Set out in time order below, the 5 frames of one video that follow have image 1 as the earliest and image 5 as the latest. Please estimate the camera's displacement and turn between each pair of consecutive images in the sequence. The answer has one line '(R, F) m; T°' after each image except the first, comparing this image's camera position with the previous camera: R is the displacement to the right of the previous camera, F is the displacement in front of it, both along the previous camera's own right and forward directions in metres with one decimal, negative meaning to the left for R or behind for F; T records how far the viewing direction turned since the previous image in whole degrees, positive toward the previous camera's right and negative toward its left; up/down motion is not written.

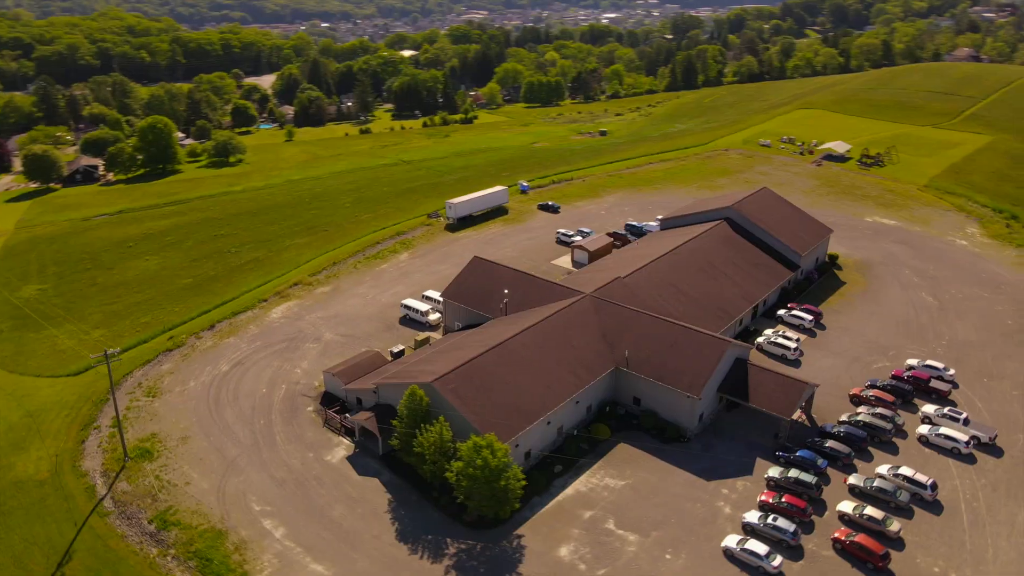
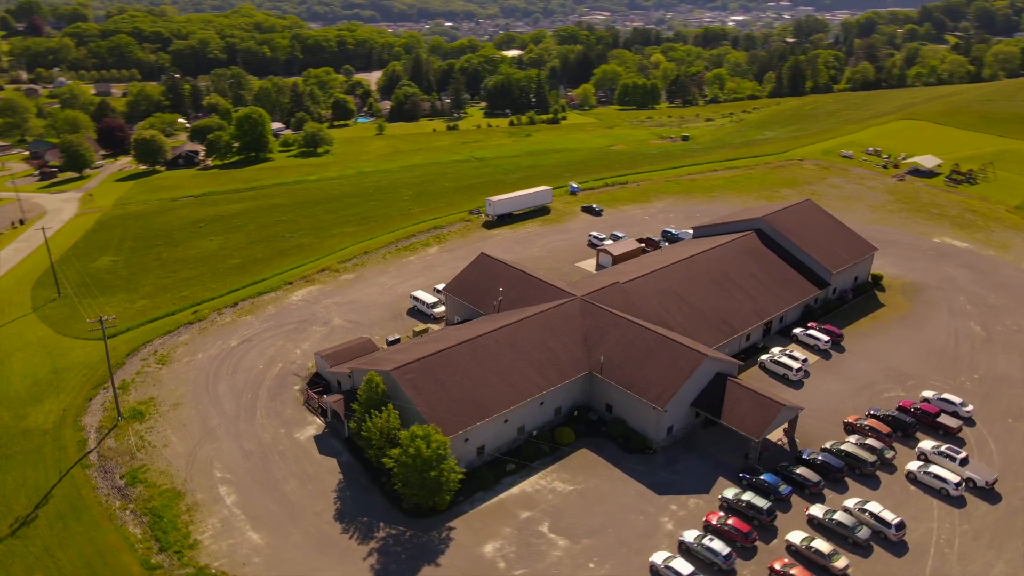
(+11.0, +0.4) m; -8°
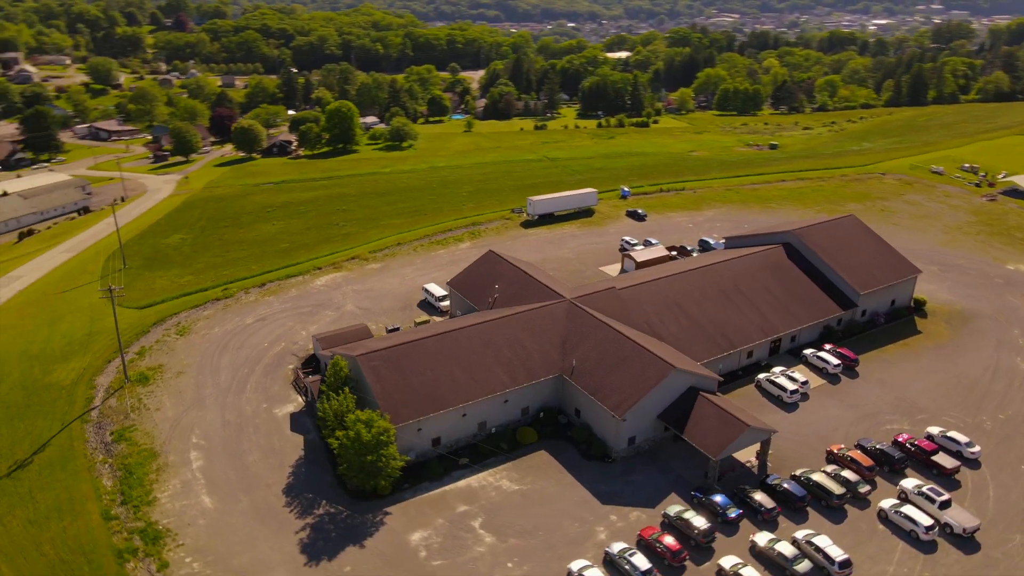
(+11.2, +0.5) m; -8°
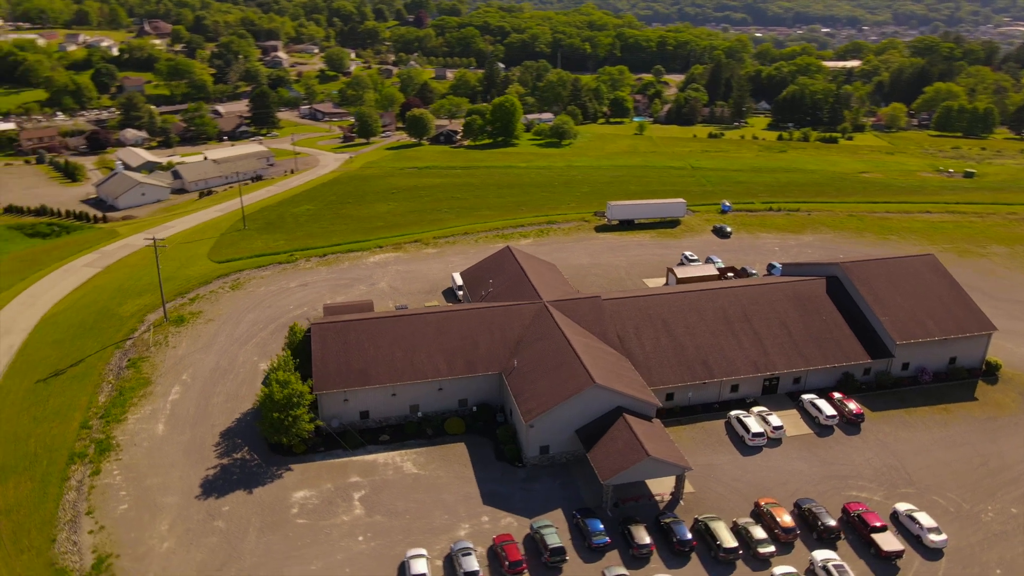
(+21.7, +2.6) m; -16°
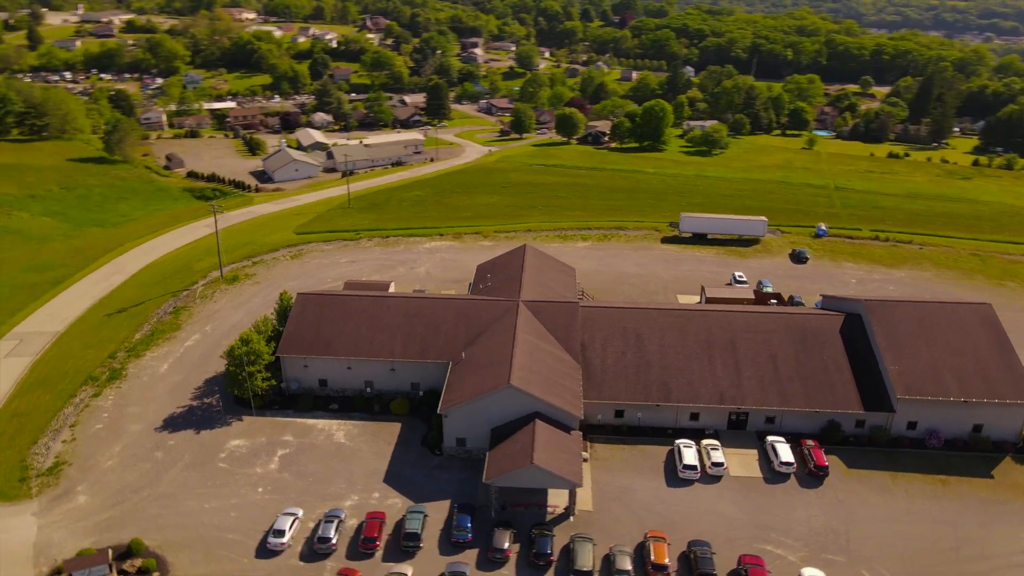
(+20.2, +2.1) m; -15°
